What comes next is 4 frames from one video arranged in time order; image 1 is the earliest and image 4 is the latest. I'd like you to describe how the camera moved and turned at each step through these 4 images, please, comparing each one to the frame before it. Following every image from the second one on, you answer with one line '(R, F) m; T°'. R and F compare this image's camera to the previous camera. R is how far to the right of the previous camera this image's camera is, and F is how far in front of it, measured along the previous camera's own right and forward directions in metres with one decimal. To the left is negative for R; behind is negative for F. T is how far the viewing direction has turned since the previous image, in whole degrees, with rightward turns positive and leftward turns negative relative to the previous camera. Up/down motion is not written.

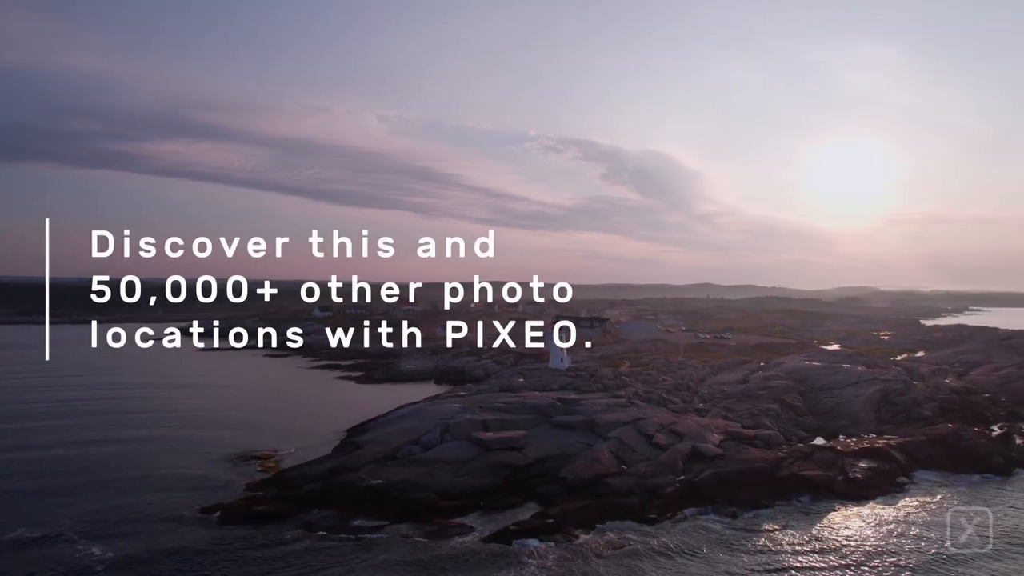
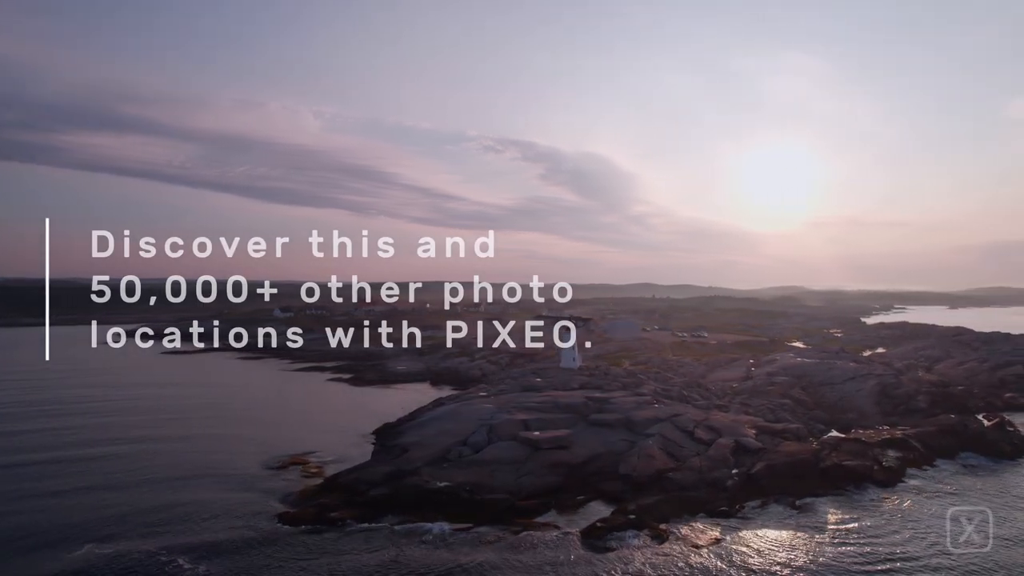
(-4.1, 0.0) m; +5°
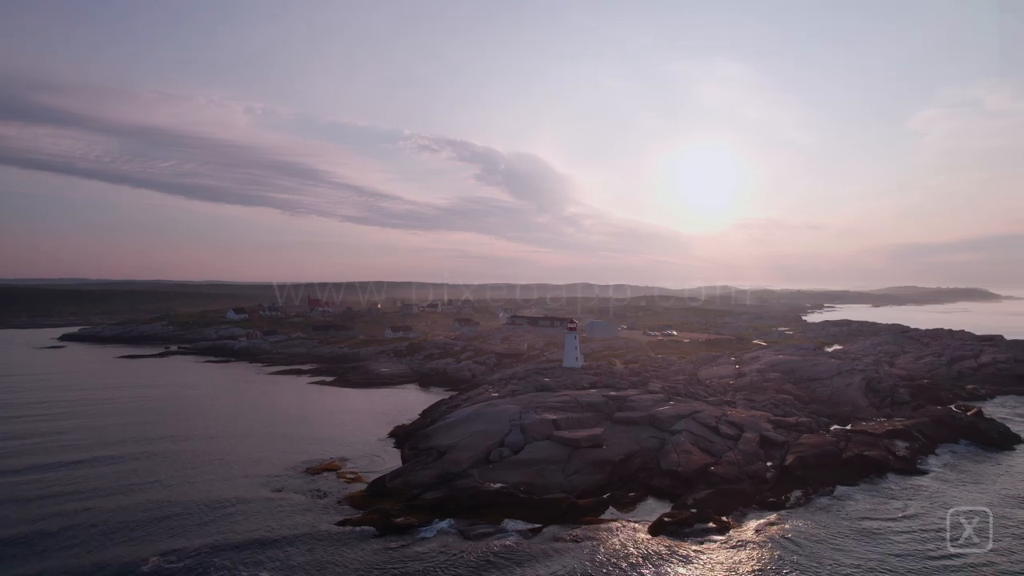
(-3.7, +0.1) m; +5°
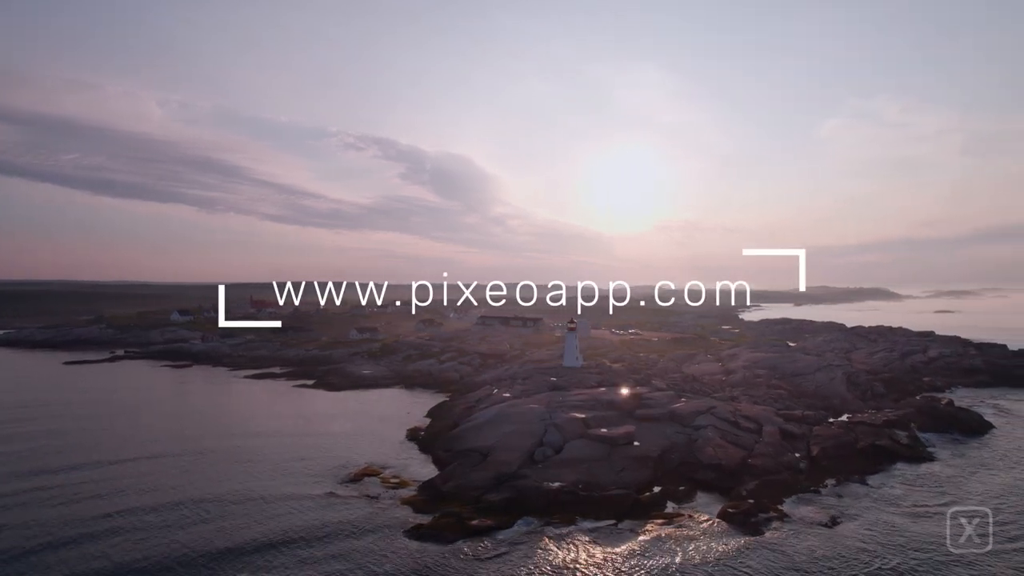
(-4.1, +0.1) m; +6°
